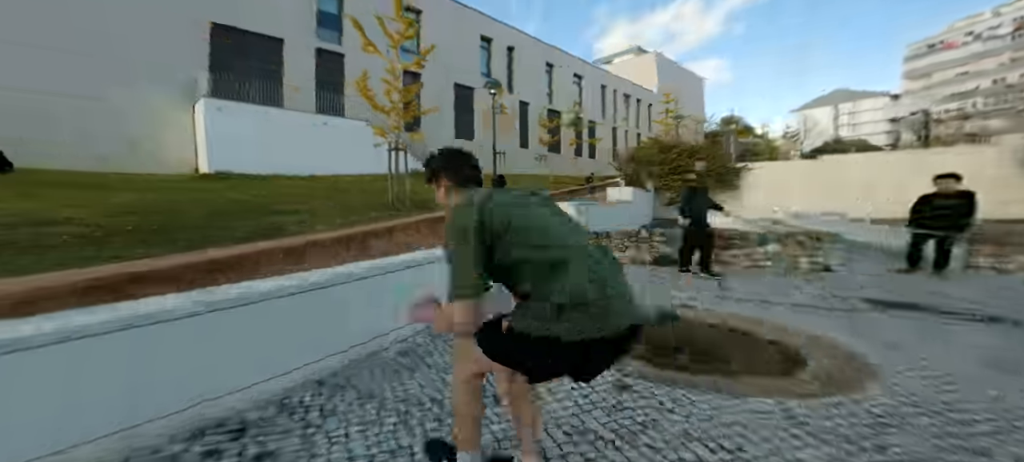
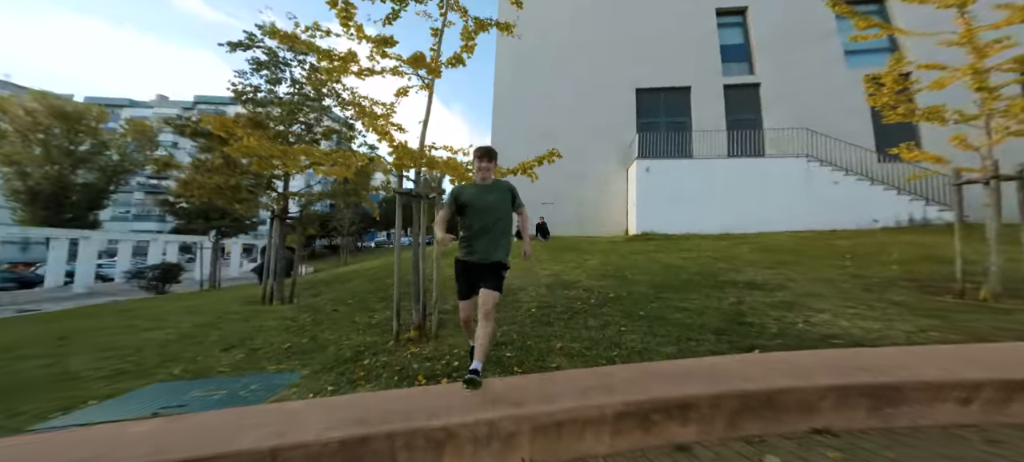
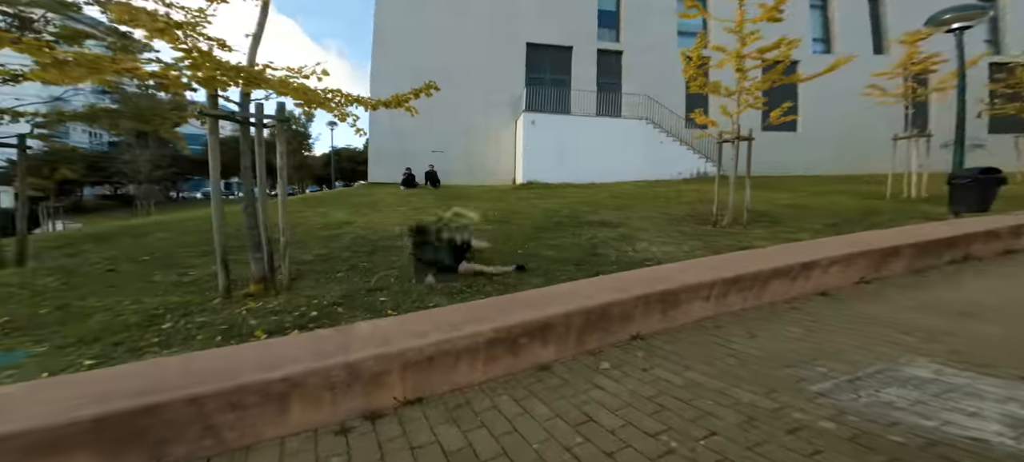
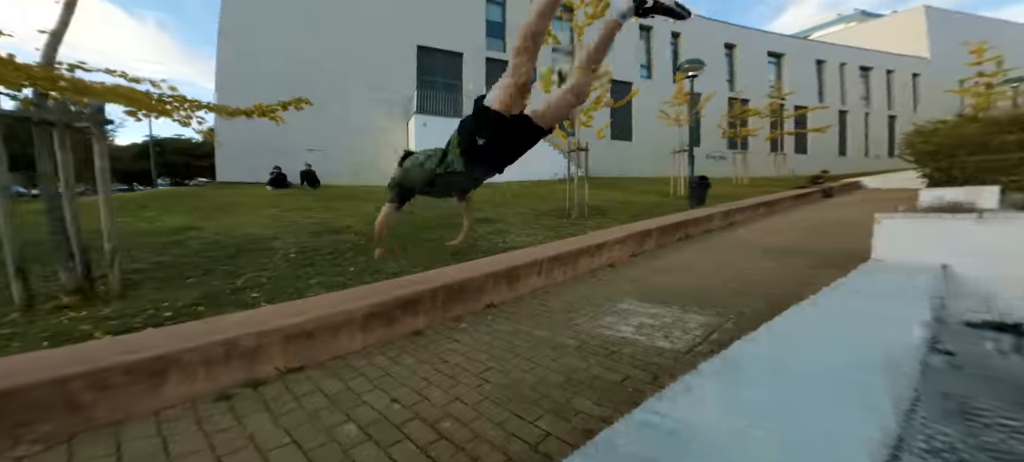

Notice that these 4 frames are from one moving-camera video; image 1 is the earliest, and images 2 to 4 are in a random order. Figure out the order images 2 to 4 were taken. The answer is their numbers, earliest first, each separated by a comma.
4, 3, 2
